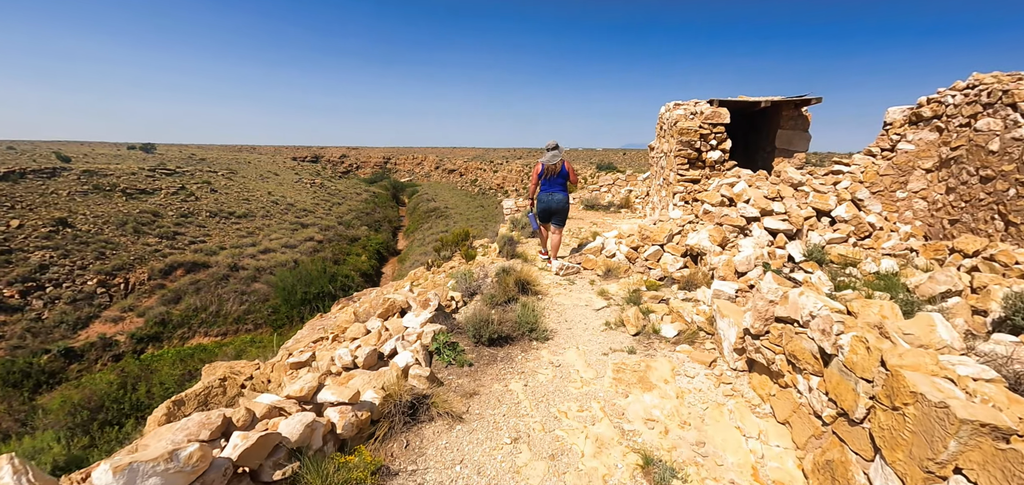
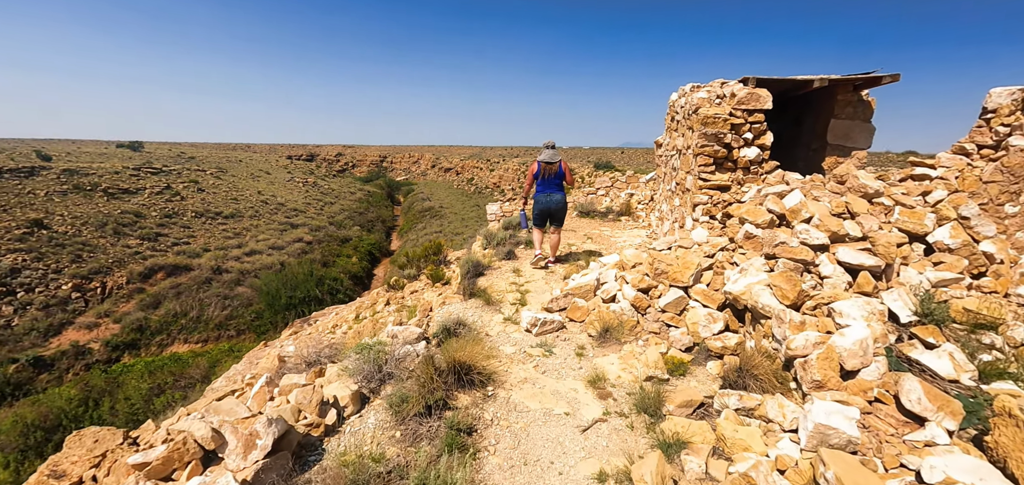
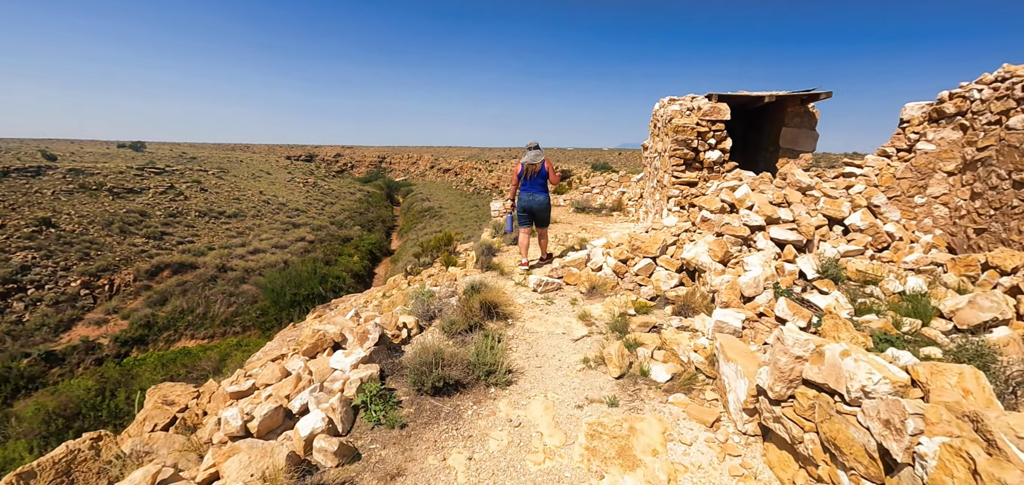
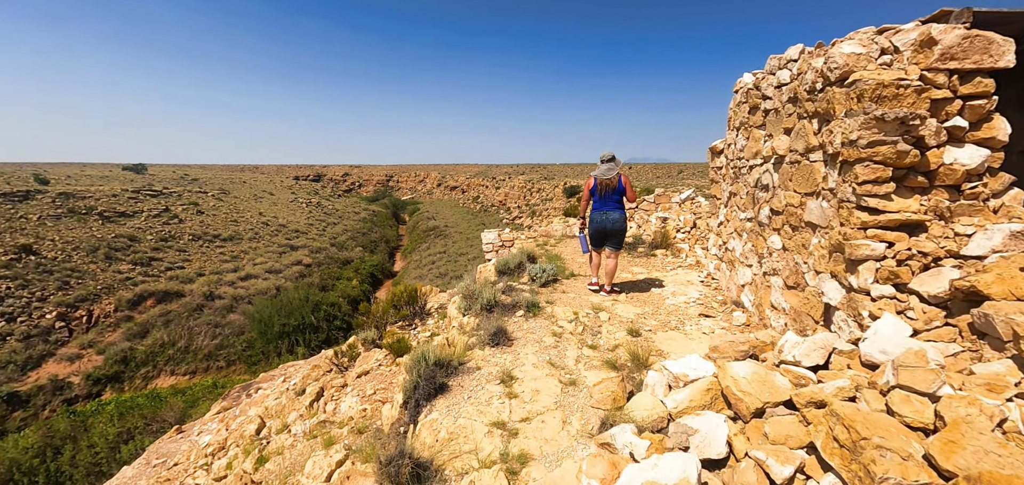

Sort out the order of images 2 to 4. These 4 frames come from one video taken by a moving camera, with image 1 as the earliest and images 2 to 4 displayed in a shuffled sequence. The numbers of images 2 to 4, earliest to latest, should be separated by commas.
3, 2, 4
